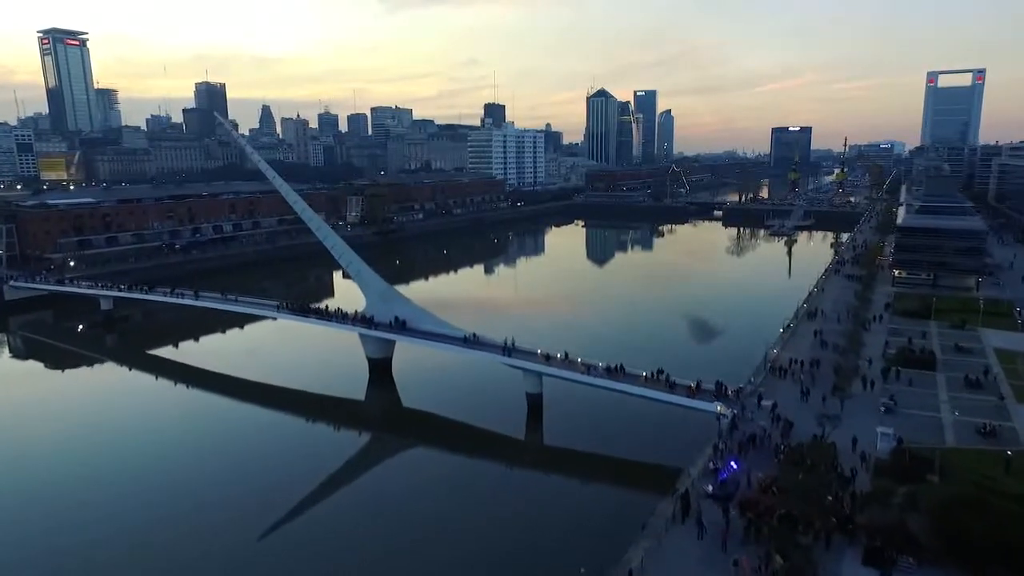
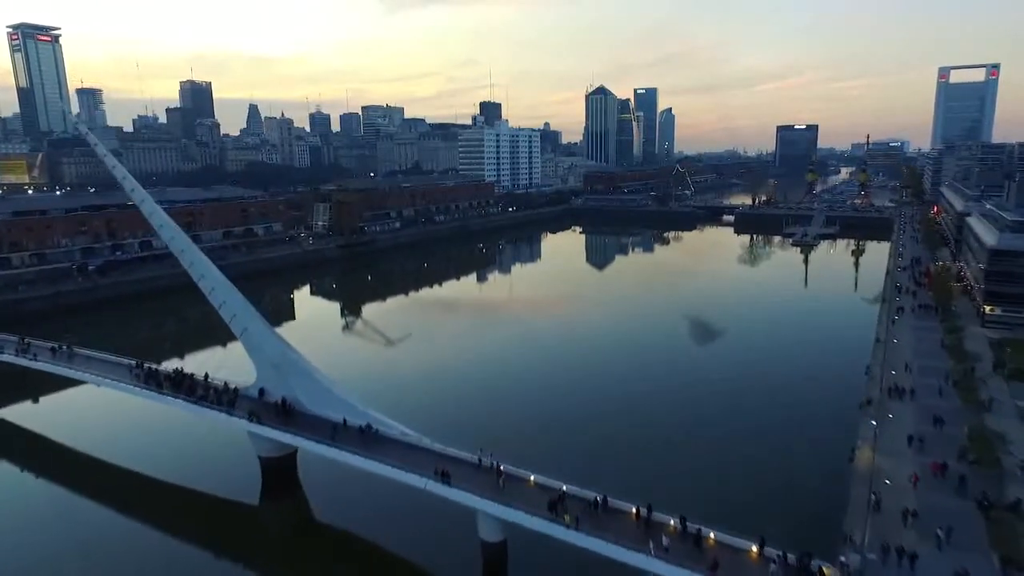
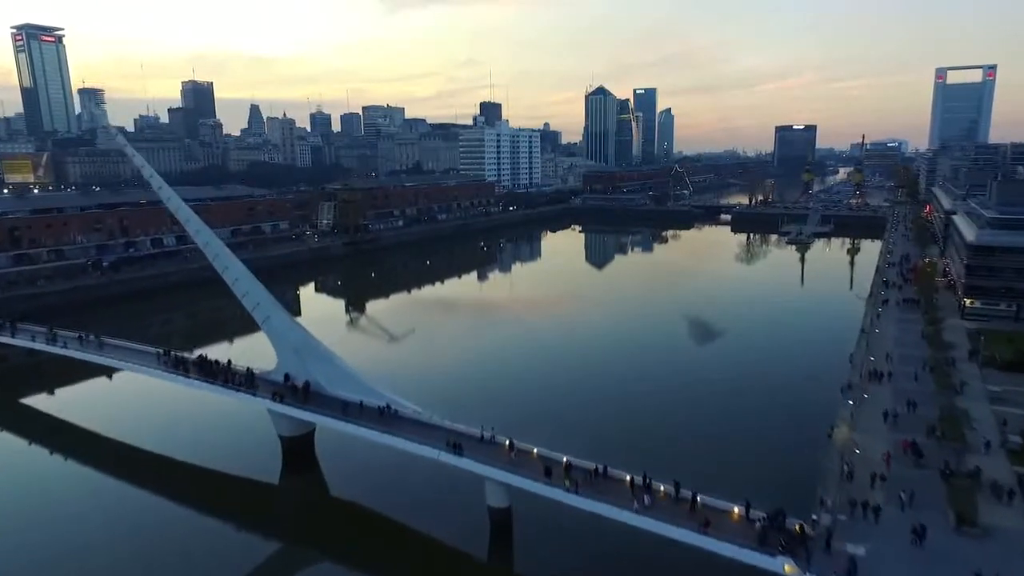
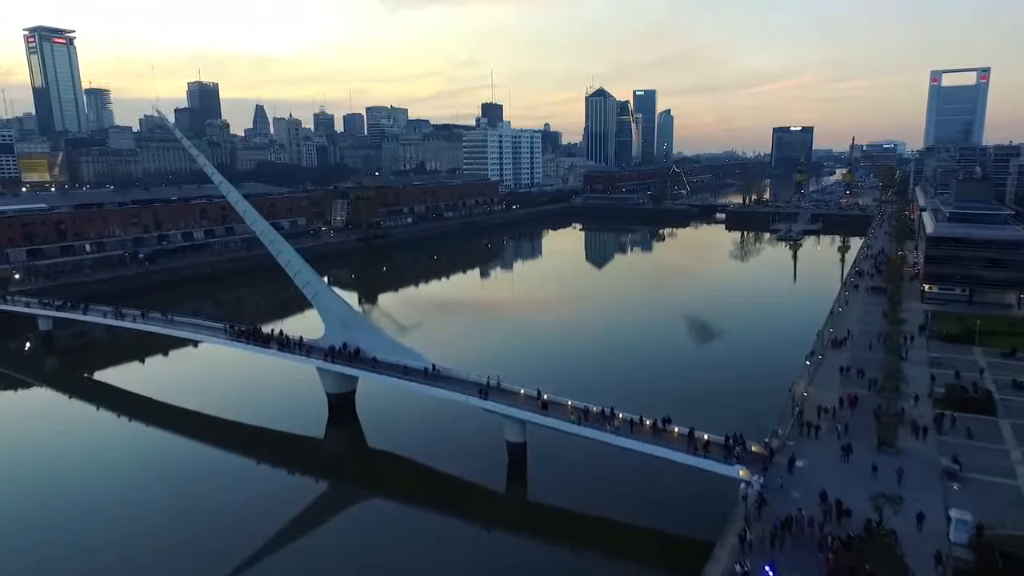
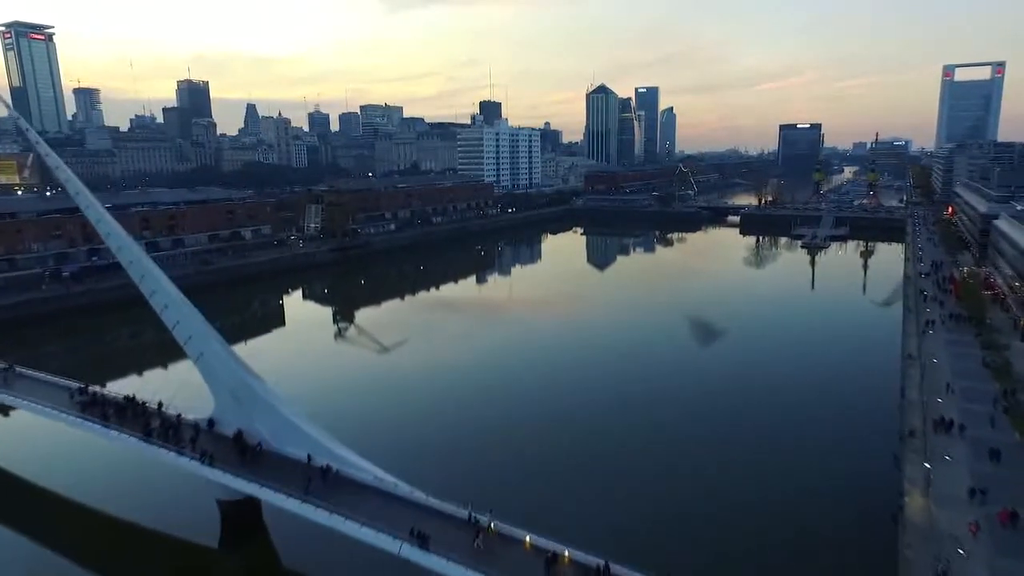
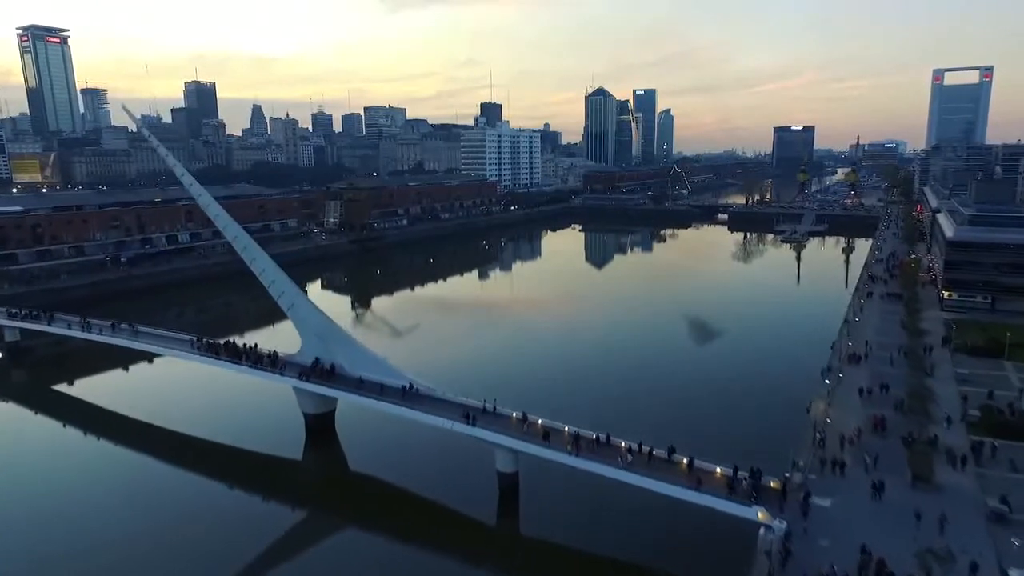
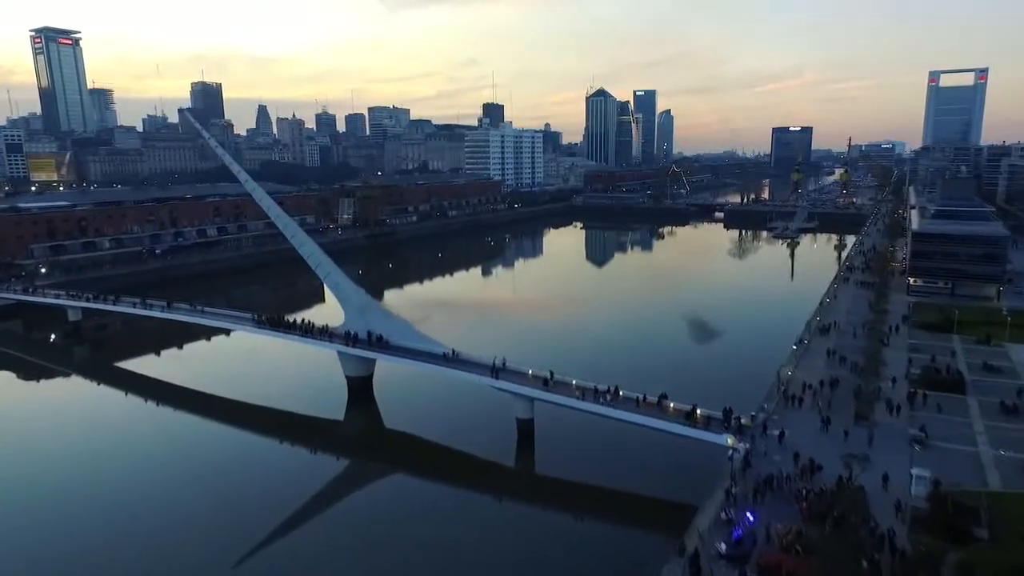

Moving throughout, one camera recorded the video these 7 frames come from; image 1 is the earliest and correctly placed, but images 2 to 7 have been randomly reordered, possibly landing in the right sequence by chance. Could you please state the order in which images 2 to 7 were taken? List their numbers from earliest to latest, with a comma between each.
7, 4, 6, 3, 2, 5
